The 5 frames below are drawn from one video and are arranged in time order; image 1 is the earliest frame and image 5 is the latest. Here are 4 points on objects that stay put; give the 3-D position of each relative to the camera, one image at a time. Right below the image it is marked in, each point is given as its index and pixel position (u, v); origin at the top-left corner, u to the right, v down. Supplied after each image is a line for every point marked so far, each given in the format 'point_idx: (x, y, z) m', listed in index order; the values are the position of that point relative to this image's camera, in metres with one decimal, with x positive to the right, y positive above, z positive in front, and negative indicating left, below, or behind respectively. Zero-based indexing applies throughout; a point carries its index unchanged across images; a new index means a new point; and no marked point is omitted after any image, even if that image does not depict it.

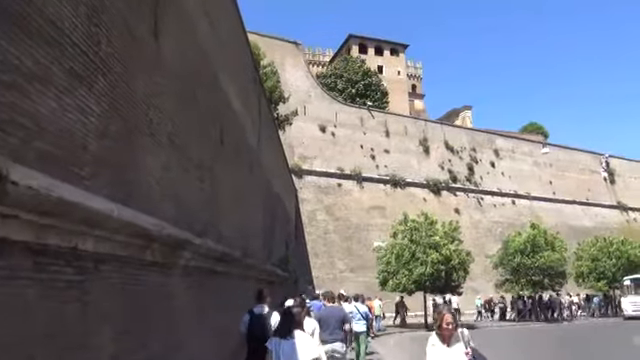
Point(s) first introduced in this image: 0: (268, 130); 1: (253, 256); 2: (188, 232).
0: (-1.8, +1.8, +17.2) m
1: (-1.8, -2.0, +12.5) m
2: (-1.7, -0.7, +6.2) m
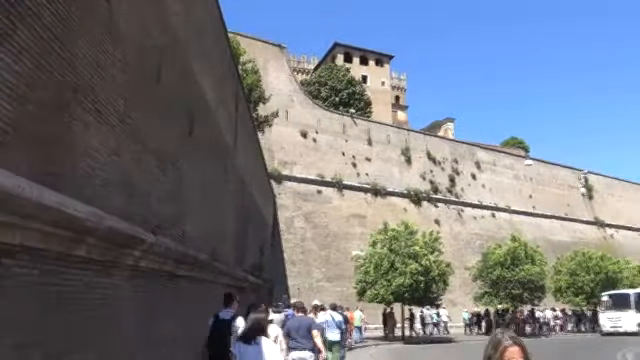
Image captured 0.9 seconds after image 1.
0: (-2.5, +1.7, +16.5) m
1: (-2.4, -1.9, +11.7) m
2: (-2.1, -0.6, +5.5) m
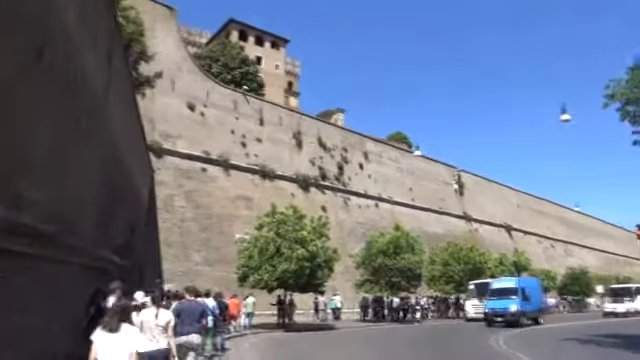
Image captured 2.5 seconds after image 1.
0: (-5.8, +2.7, +14.1) m
1: (-4.9, -1.1, +9.6) m
2: (-3.0, 0.0, +3.6) m
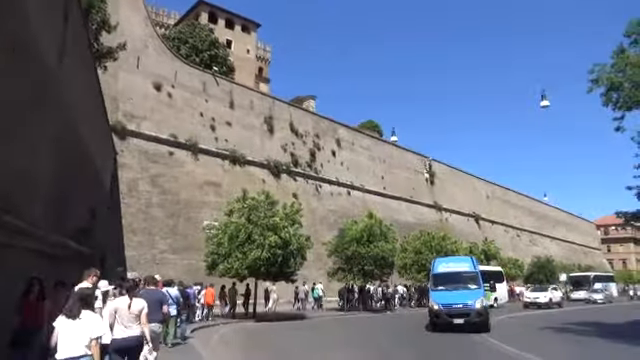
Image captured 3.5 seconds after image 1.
0: (-6.4, +3.2, +12.9) m
1: (-5.2, -0.6, +8.6) m
2: (-3.0, +0.3, +2.6) m
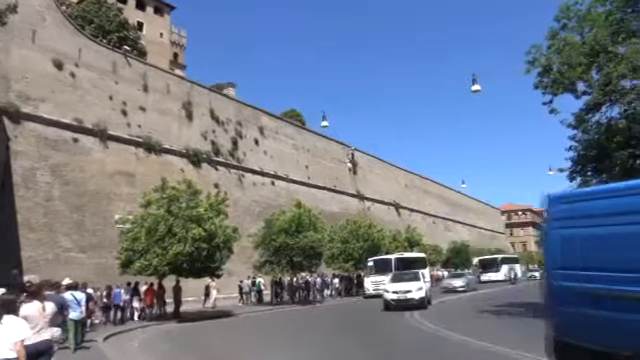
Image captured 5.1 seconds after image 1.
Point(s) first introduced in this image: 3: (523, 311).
0: (-8.0, +3.6, +10.5) m
1: (-6.1, -0.4, +6.5) m
2: (-2.8, +0.5, +1.0) m
3: (+8.1, -5.4, +19.5) m
